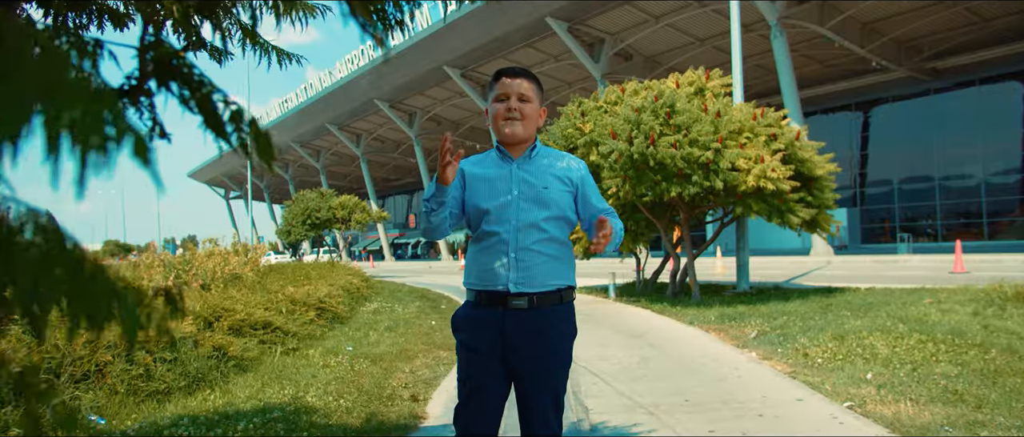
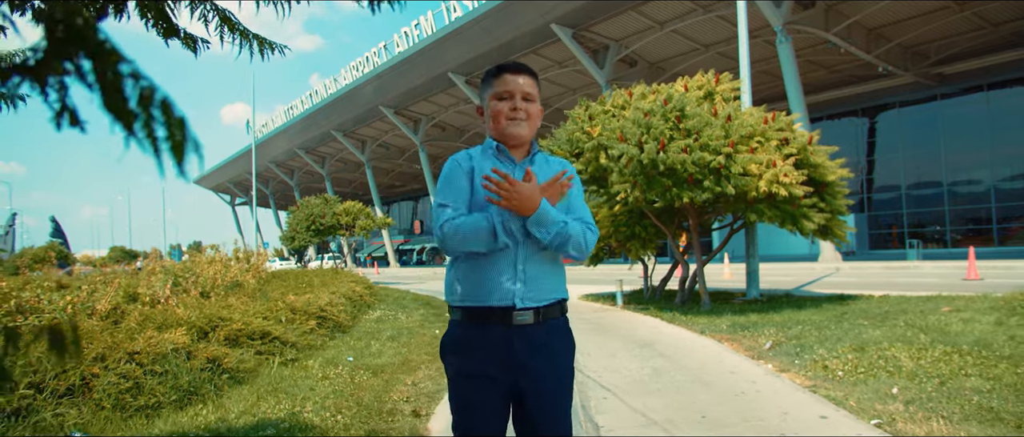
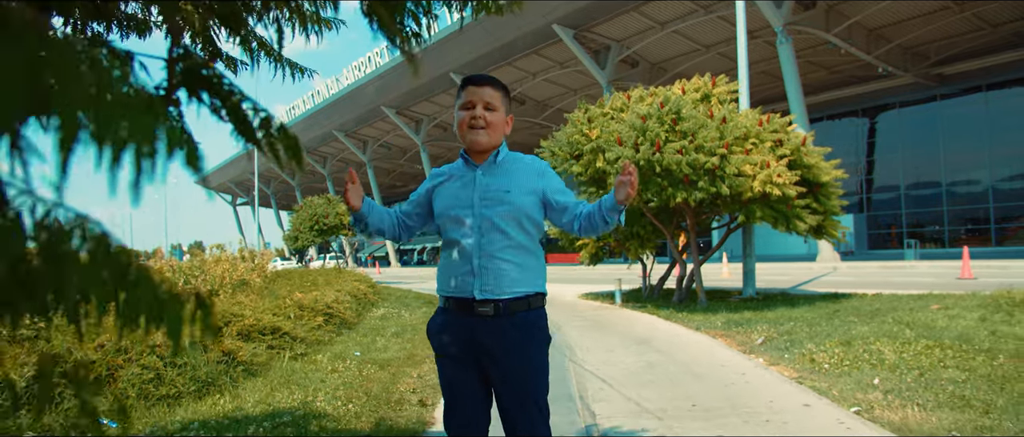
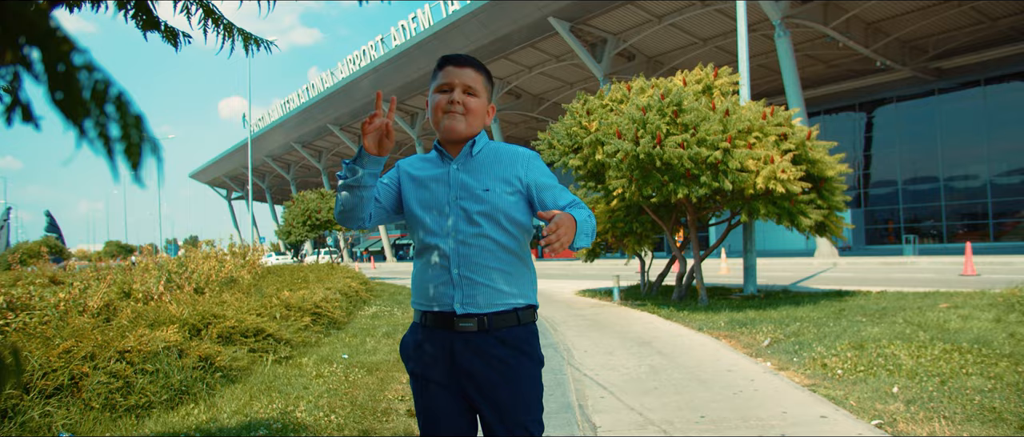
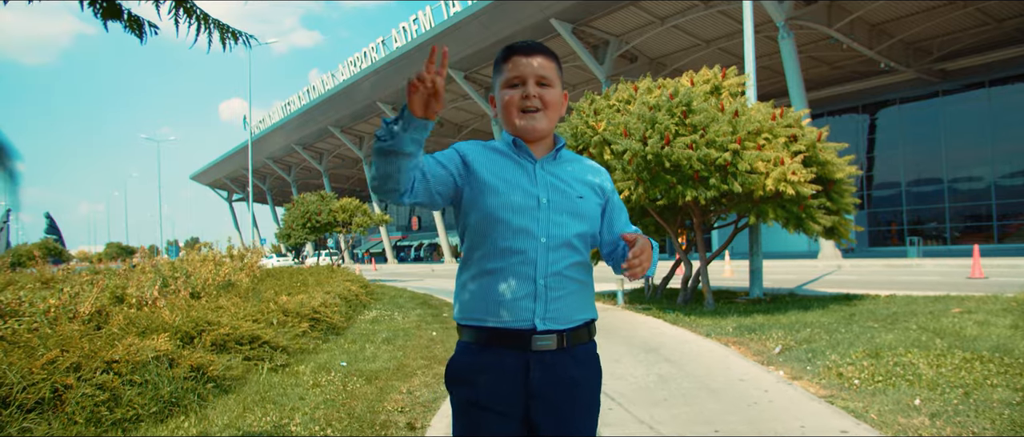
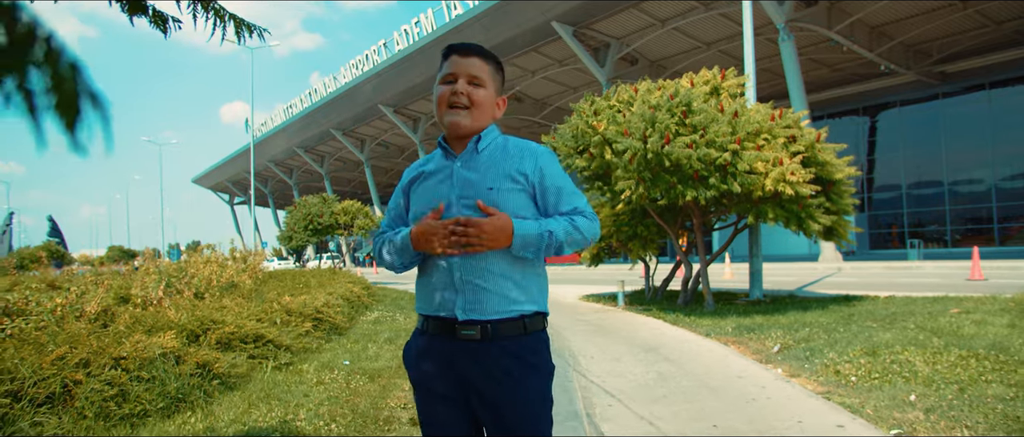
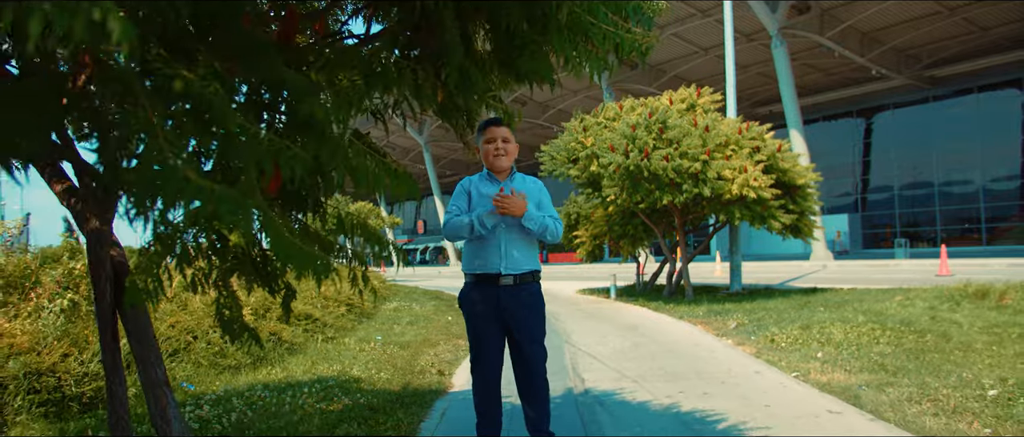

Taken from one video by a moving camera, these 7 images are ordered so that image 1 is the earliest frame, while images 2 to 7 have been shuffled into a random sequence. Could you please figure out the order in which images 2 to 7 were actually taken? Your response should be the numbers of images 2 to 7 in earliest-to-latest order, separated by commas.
4, 5, 6, 2, 3, 7
